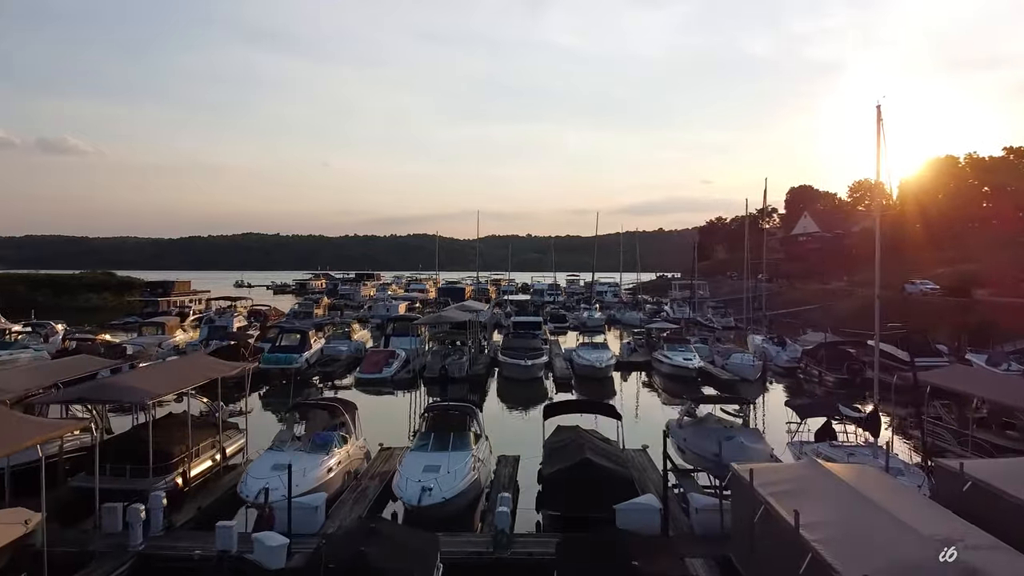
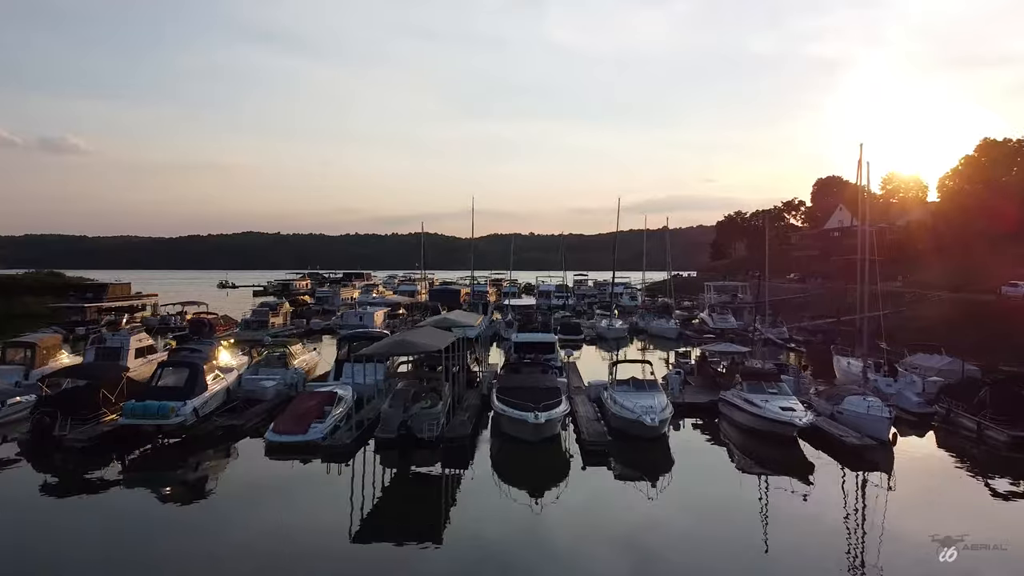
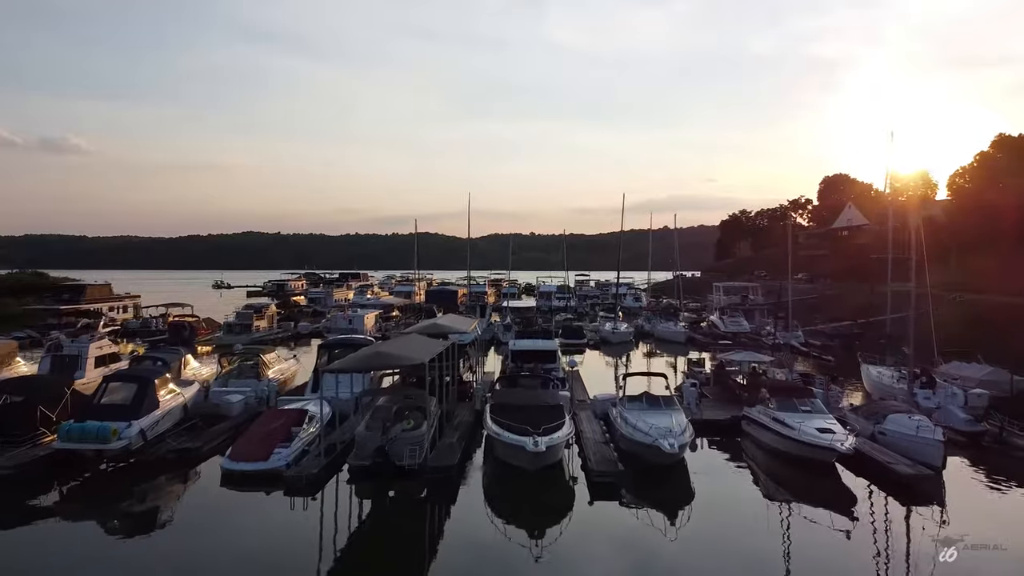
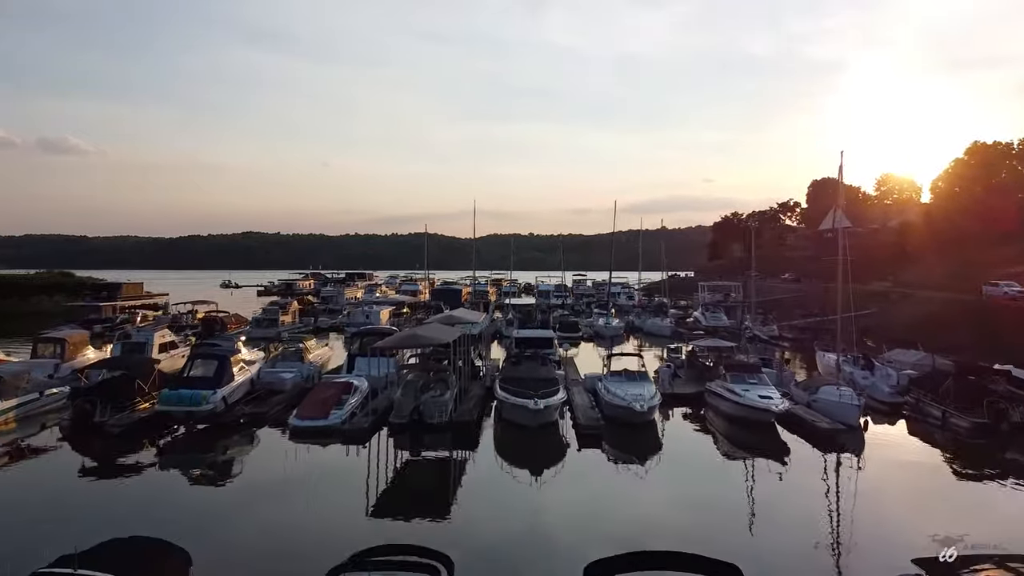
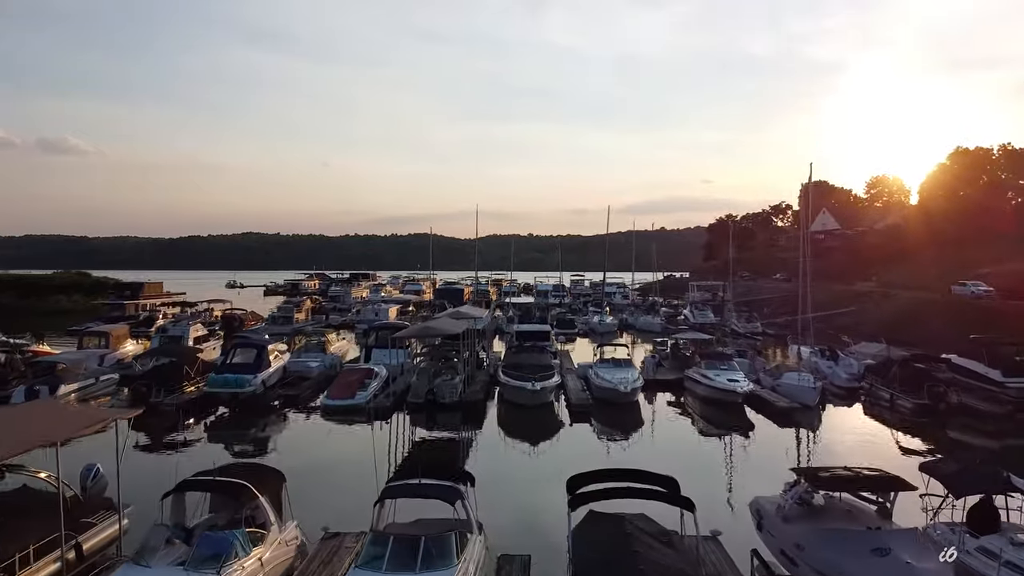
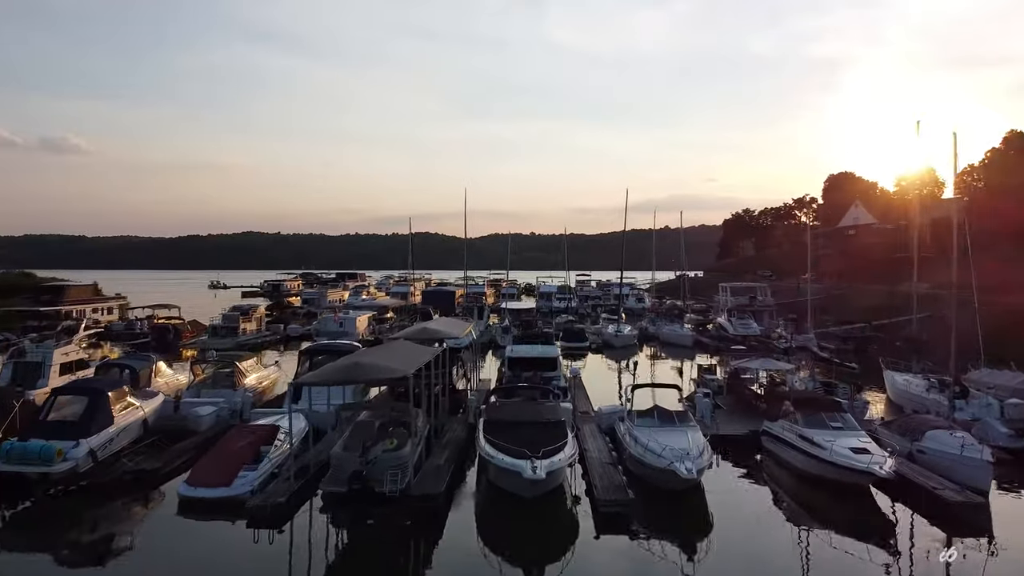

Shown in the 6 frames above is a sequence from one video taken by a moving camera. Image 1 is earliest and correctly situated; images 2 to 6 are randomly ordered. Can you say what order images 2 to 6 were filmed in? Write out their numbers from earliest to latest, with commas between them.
5, 4, 2, 3, 6
